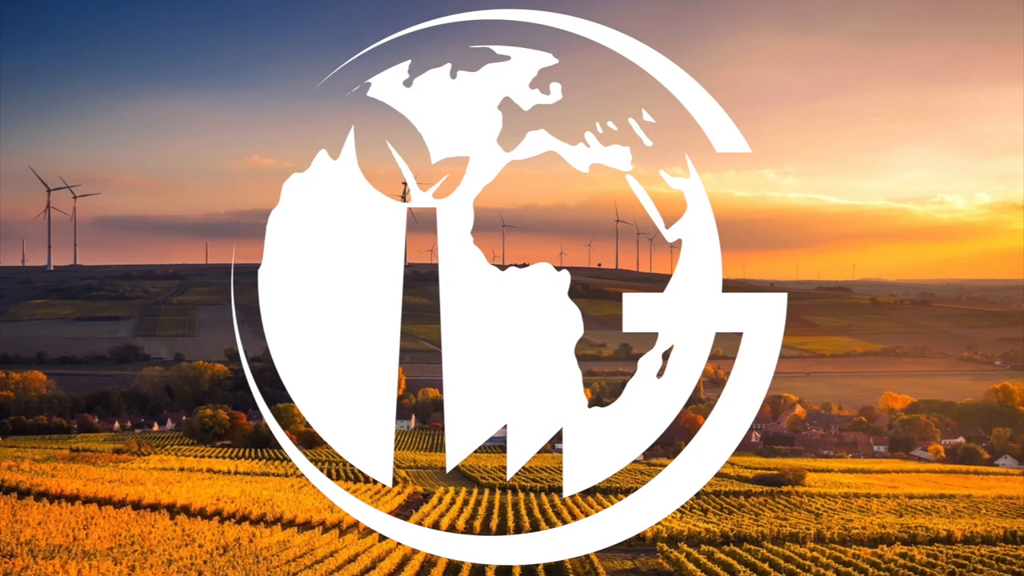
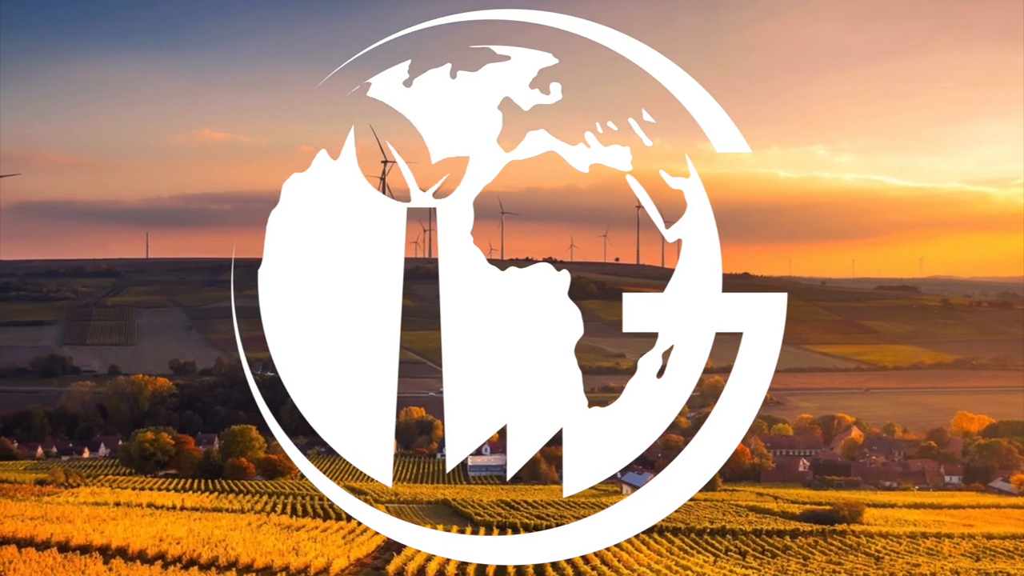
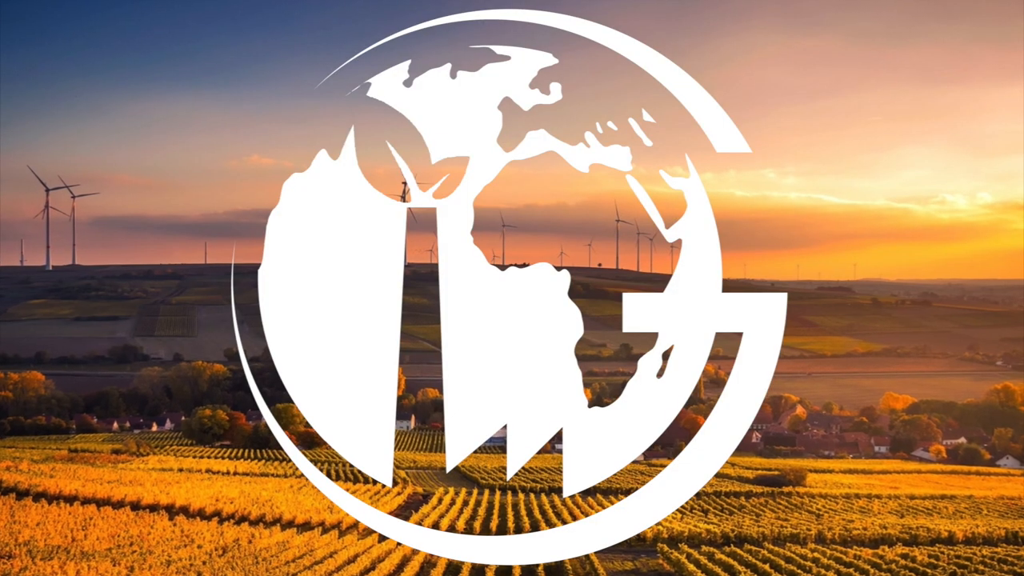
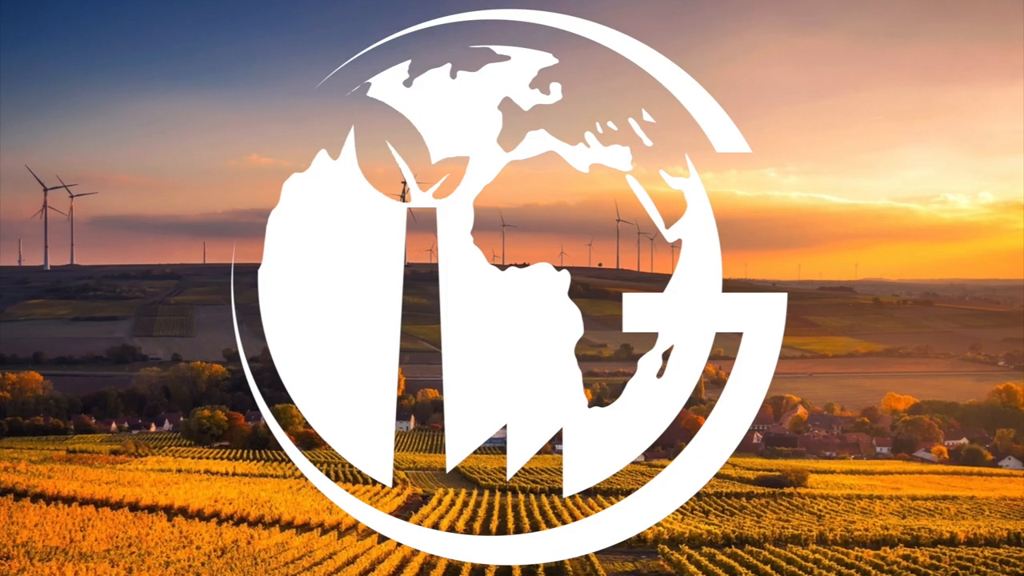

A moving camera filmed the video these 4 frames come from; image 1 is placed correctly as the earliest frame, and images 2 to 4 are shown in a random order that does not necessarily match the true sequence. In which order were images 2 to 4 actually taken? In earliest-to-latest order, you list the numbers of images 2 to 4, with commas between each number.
3, 4, 2
